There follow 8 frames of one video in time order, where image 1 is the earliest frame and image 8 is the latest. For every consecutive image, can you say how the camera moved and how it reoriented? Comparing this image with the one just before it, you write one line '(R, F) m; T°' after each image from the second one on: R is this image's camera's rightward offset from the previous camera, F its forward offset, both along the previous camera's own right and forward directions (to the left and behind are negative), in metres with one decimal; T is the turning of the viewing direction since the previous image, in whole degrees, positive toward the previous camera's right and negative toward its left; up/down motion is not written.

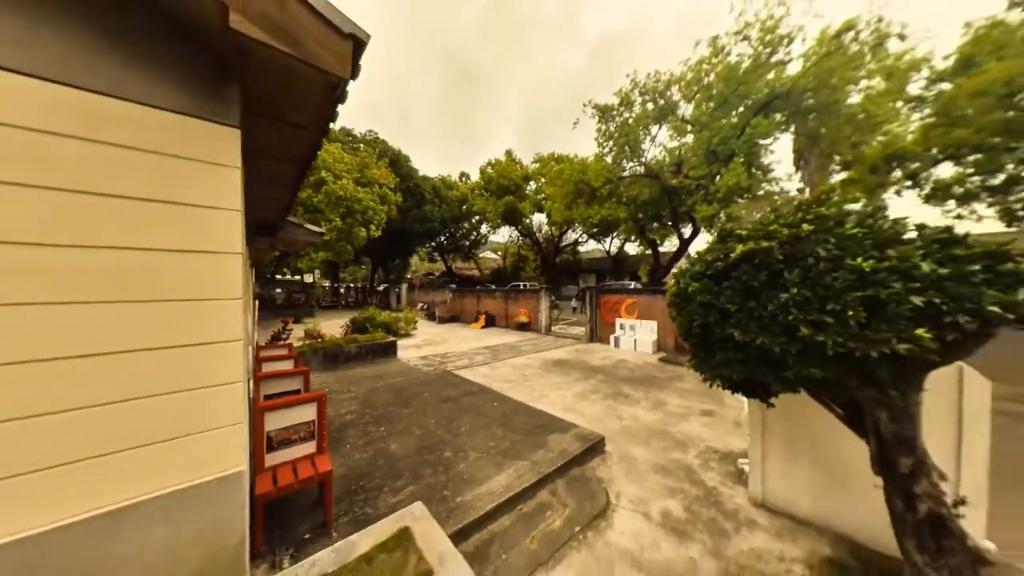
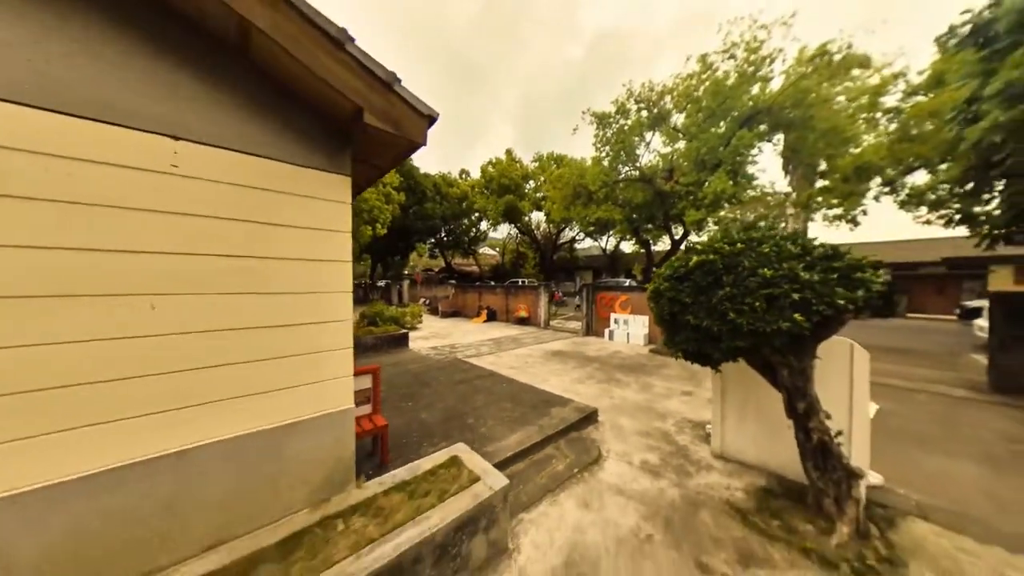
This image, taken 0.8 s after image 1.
(-0.2, -0.7) m; +1°
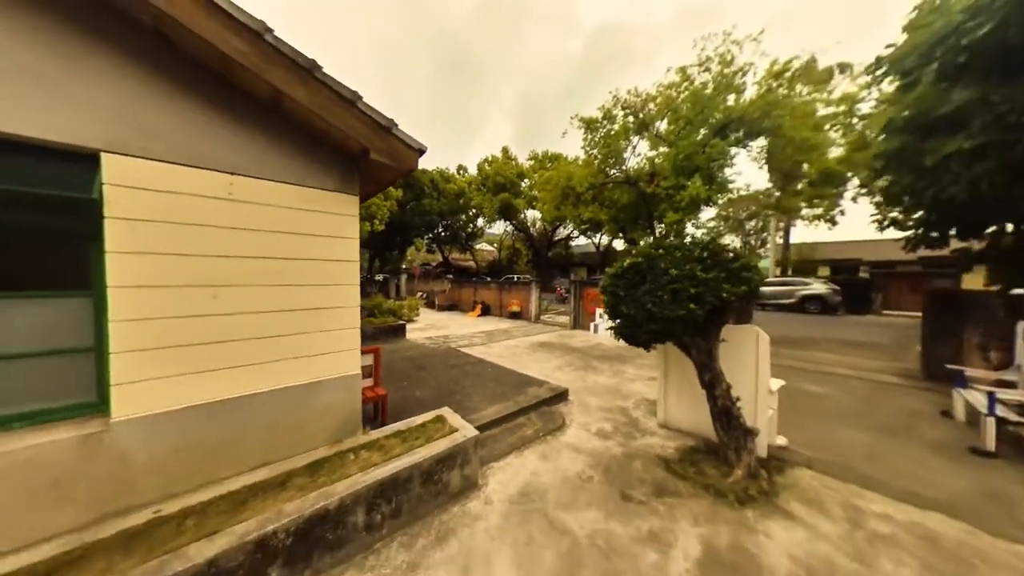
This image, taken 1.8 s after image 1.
(+0.3, -0.7) m; 0°
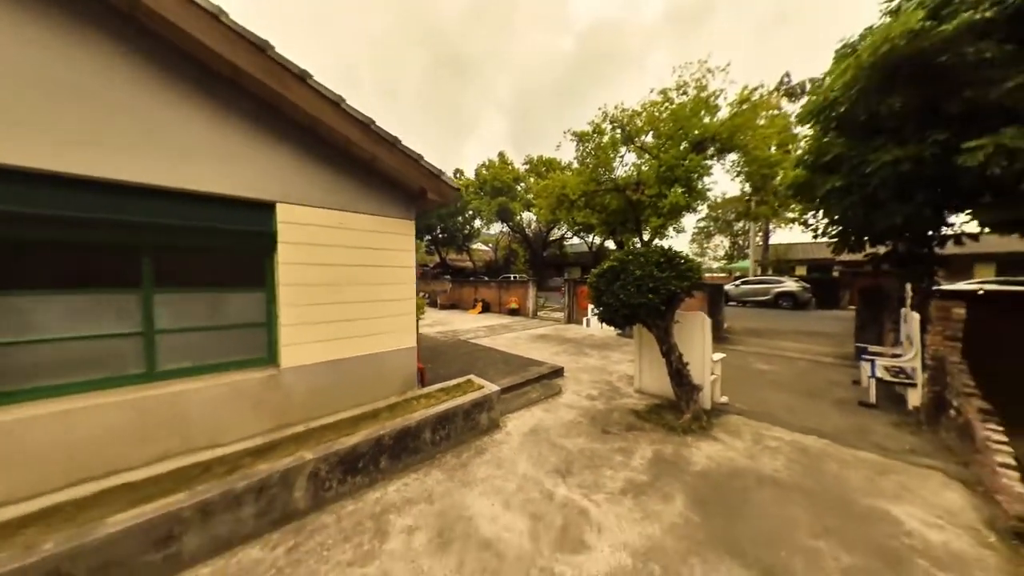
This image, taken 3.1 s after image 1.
(-0.2, -1.2) m; +1°
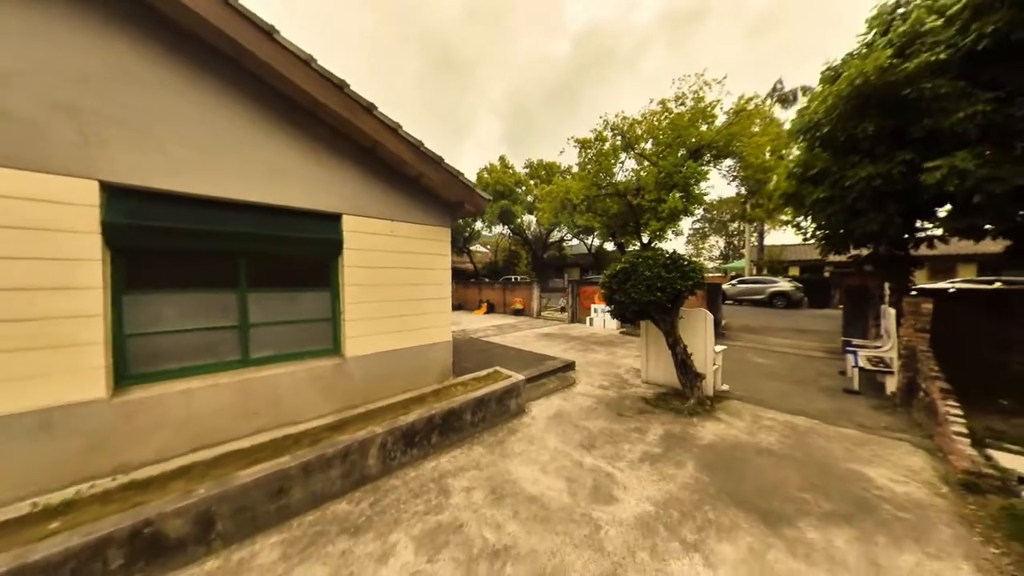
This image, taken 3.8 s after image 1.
(-0.5, -0.5) m; +1°
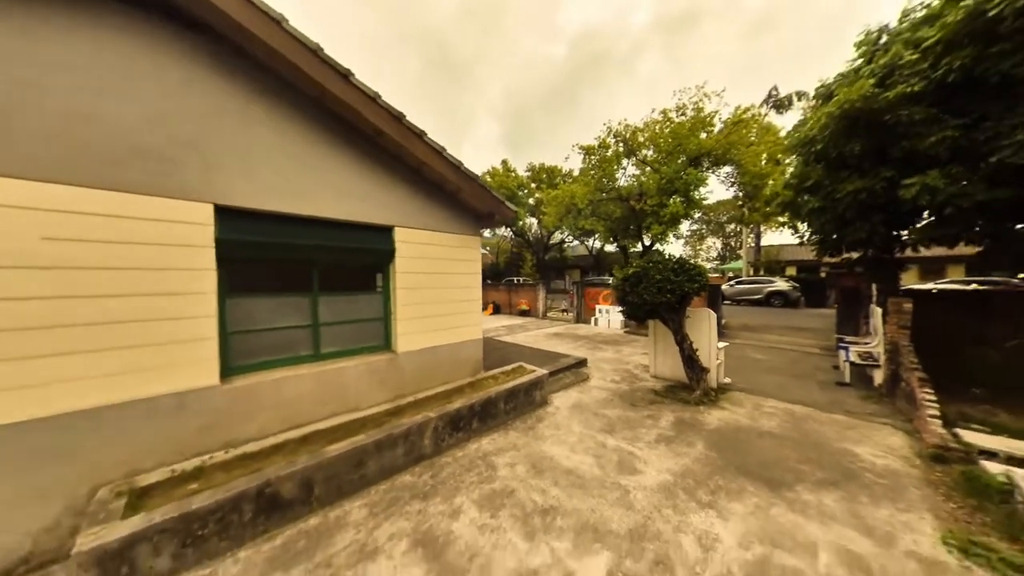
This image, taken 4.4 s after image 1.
(-0.5, -0.5) m; 0°
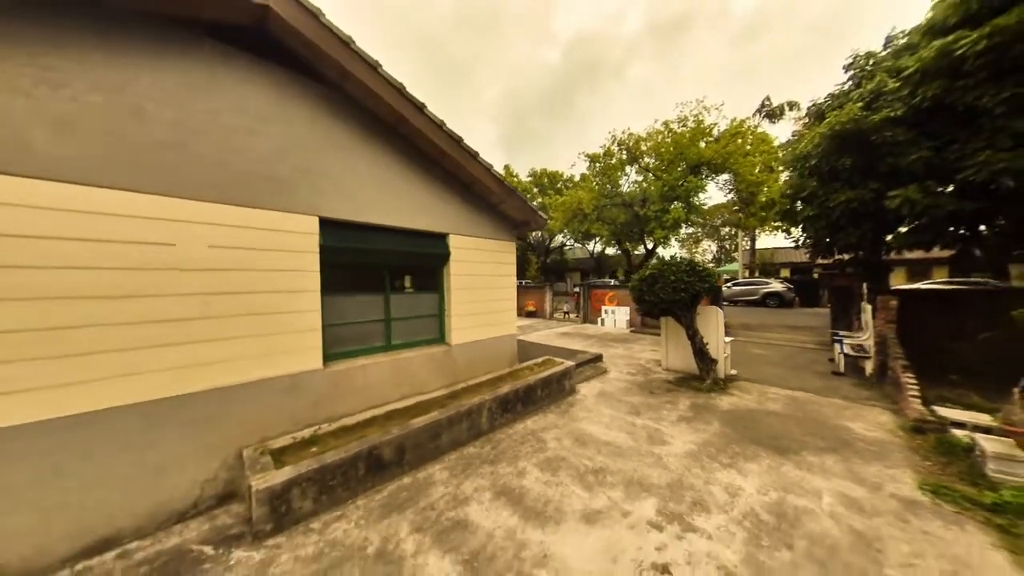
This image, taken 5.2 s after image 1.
(-0.7, -0.6) m; +1°
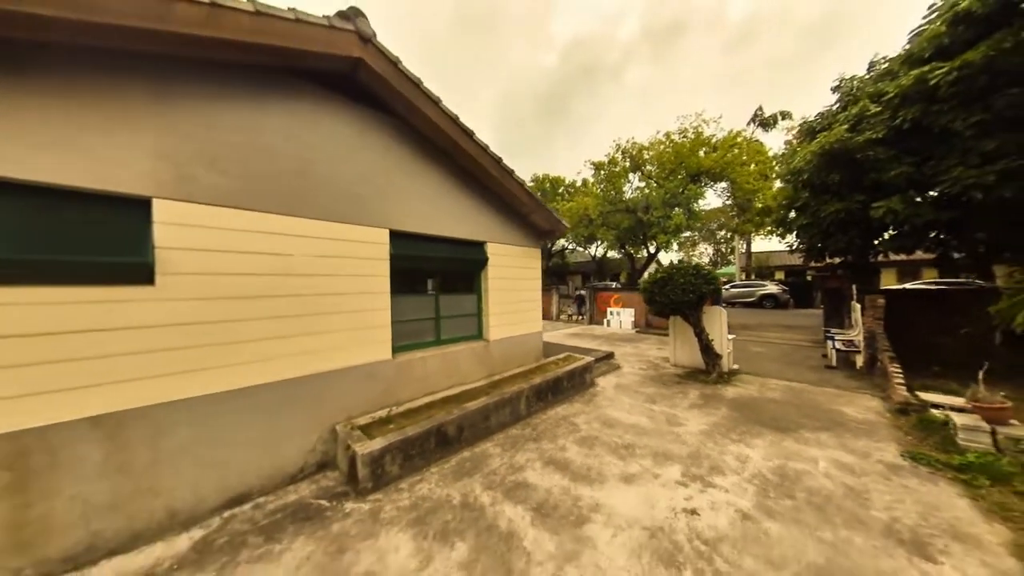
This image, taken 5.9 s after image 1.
(-0.6, -0.6) m; +1°
